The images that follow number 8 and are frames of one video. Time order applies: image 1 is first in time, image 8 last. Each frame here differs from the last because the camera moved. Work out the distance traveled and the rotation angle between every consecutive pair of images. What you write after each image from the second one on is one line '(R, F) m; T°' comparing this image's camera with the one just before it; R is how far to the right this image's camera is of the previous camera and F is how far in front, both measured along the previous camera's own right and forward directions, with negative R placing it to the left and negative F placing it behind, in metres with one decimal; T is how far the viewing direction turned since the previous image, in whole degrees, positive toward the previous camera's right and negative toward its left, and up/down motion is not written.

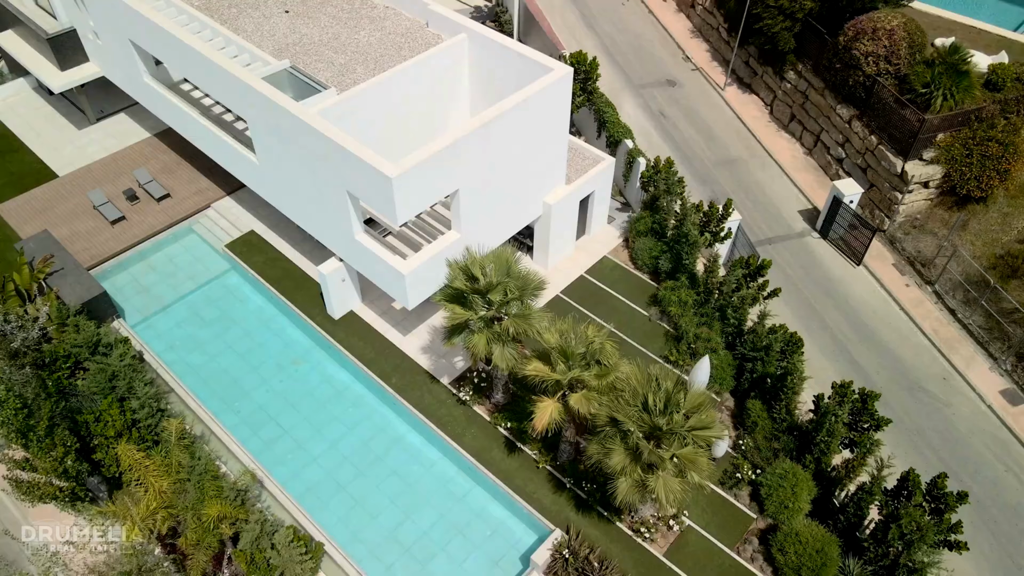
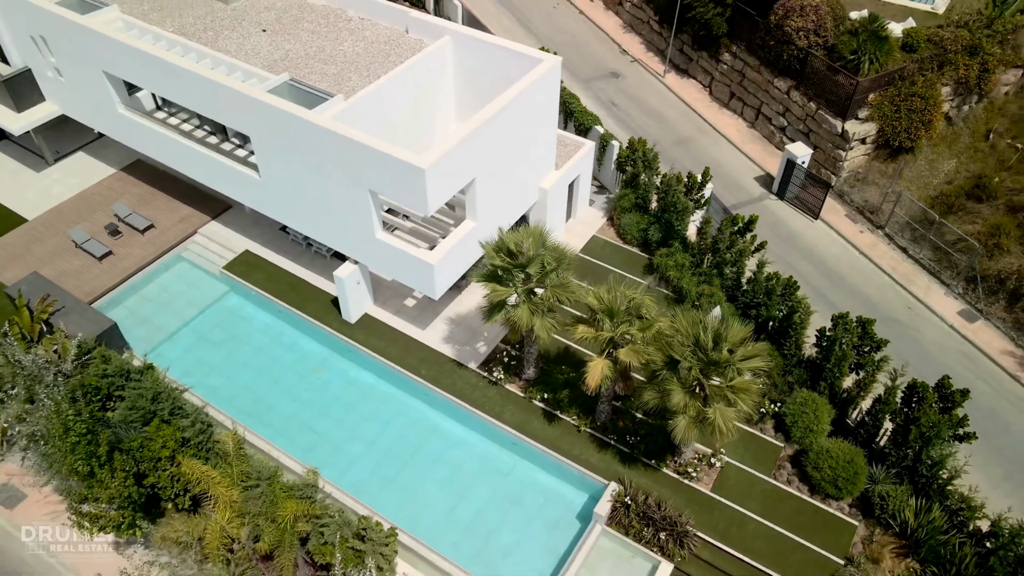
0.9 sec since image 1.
(-2.7, -0.8) m; +7°
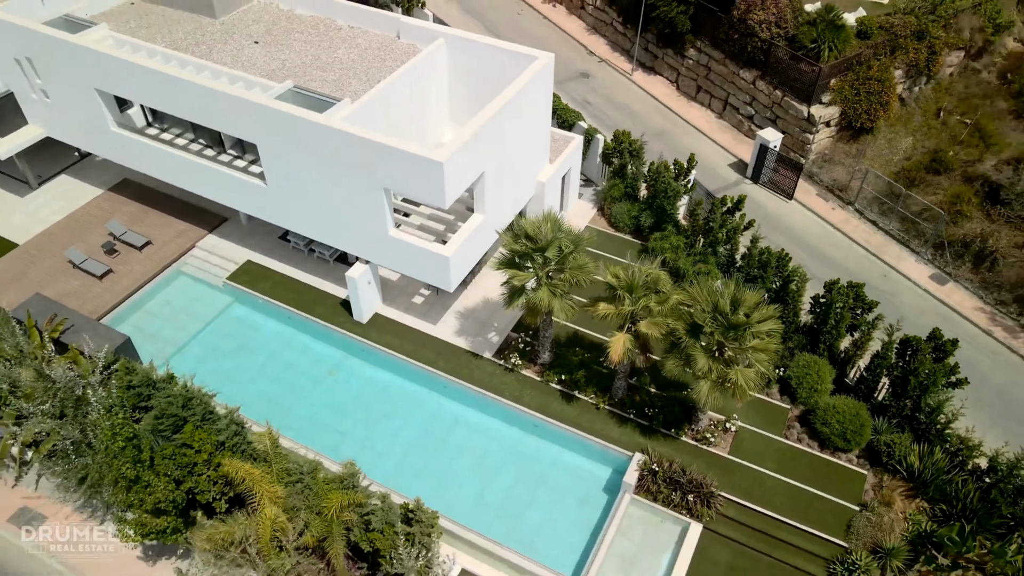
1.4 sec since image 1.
(-1.6, -0.6) m; +4°
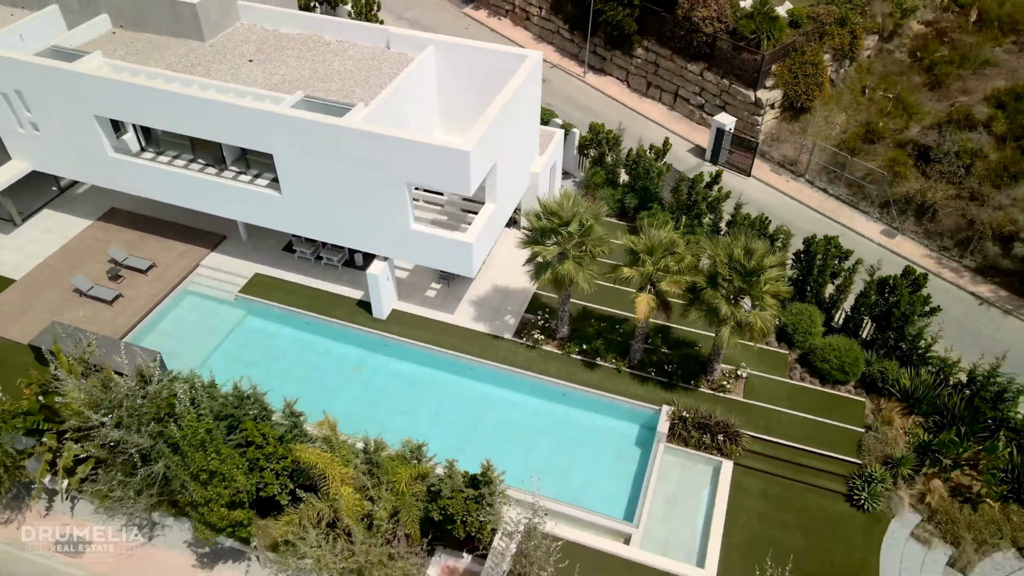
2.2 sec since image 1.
(-2.6, -1.1) m; +6°
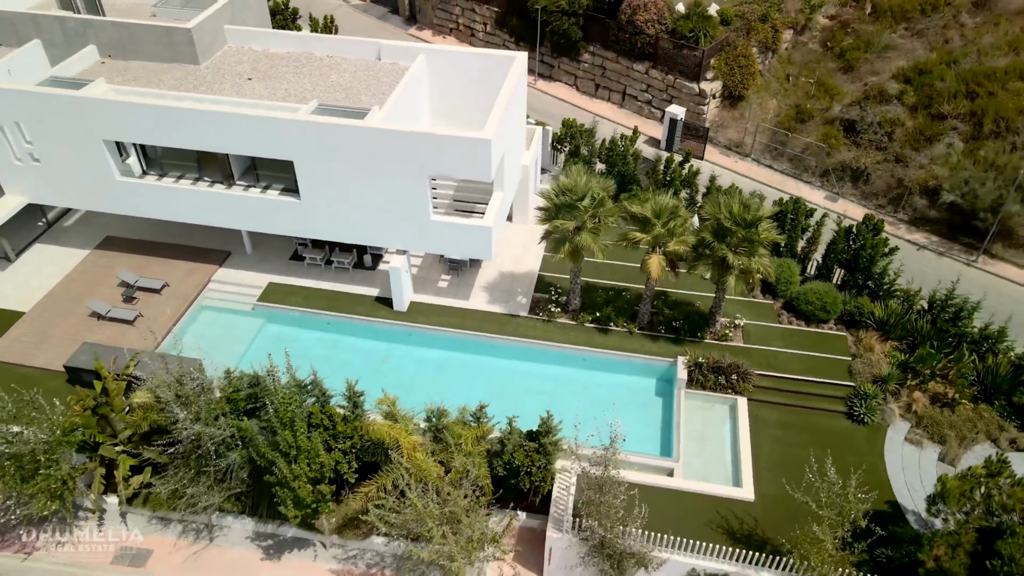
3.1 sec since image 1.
(-3.0, -1.4) m; +7°
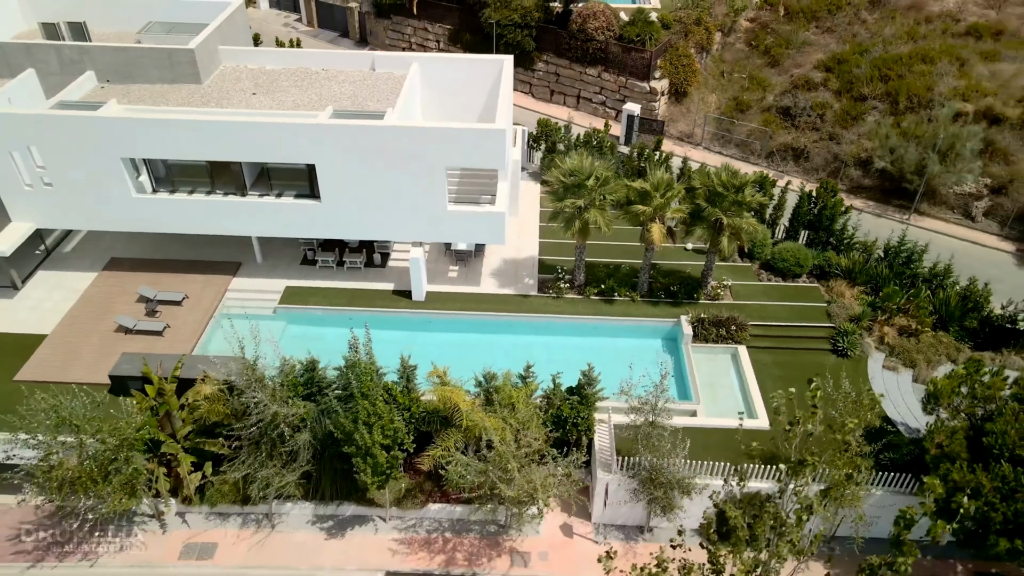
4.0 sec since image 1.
(-3.0, -1.6) m; +7°
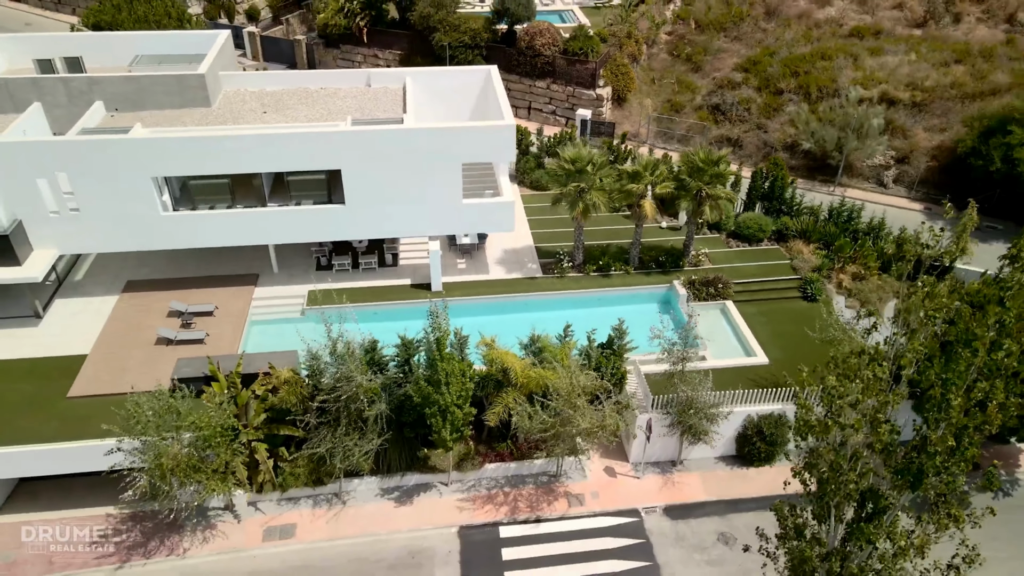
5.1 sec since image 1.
(-3.9, -2.1) m; +8°
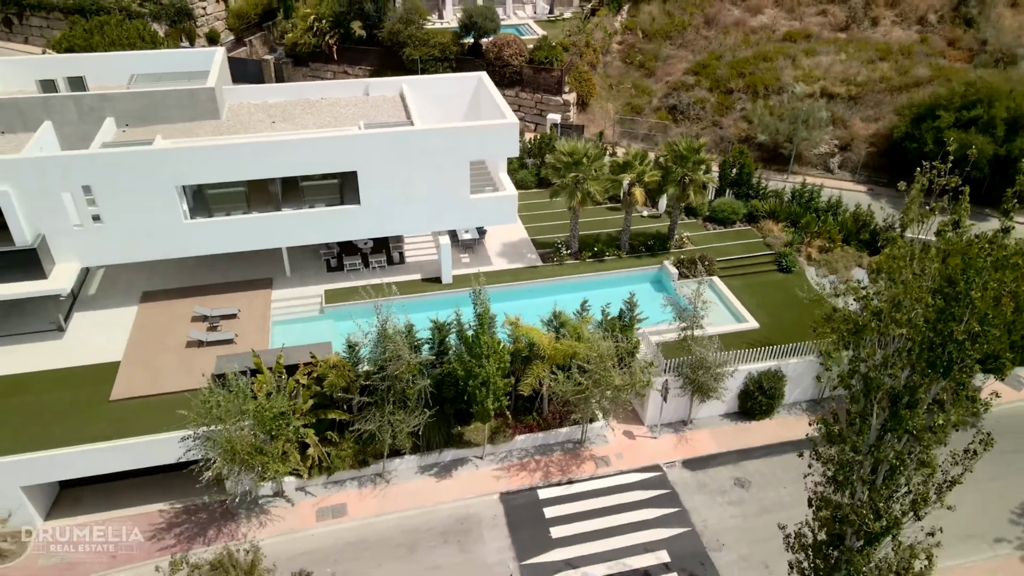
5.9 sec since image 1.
(-2.7, -1.6) m; +5°
